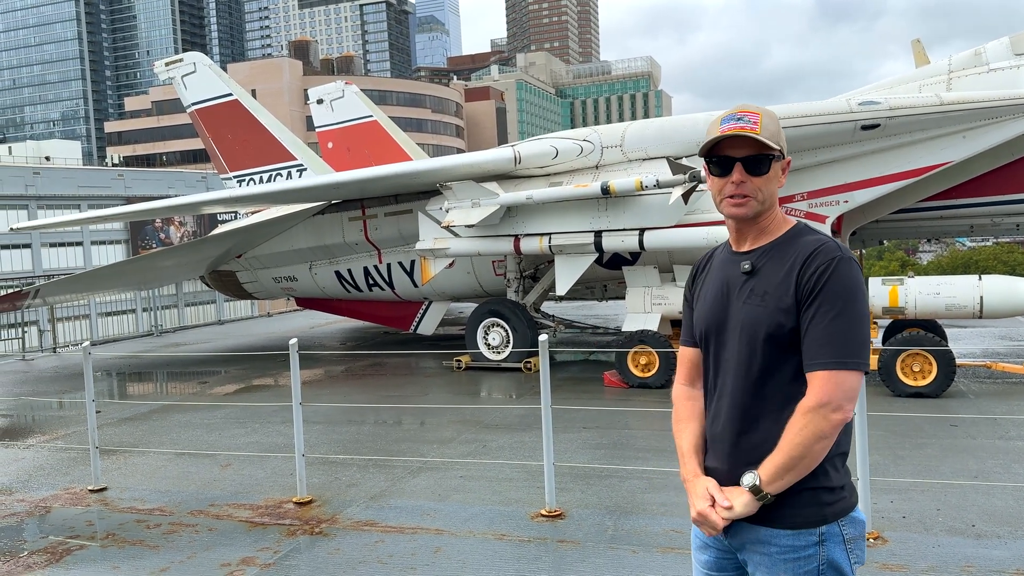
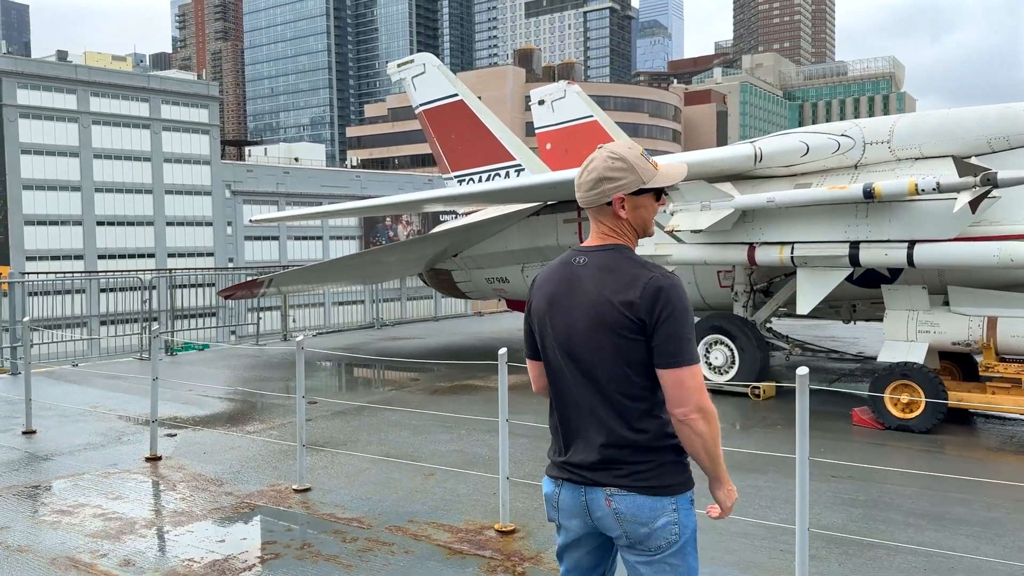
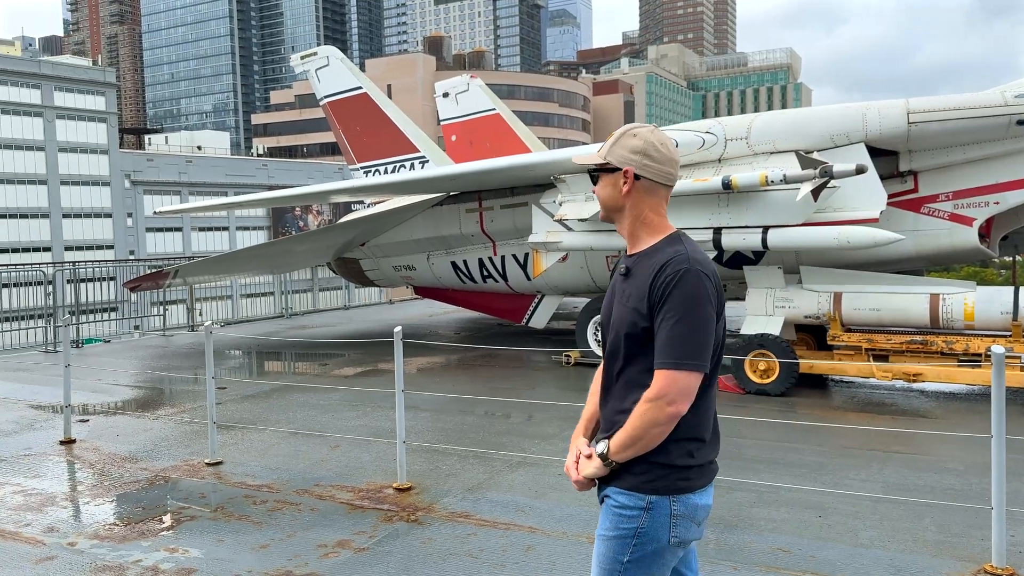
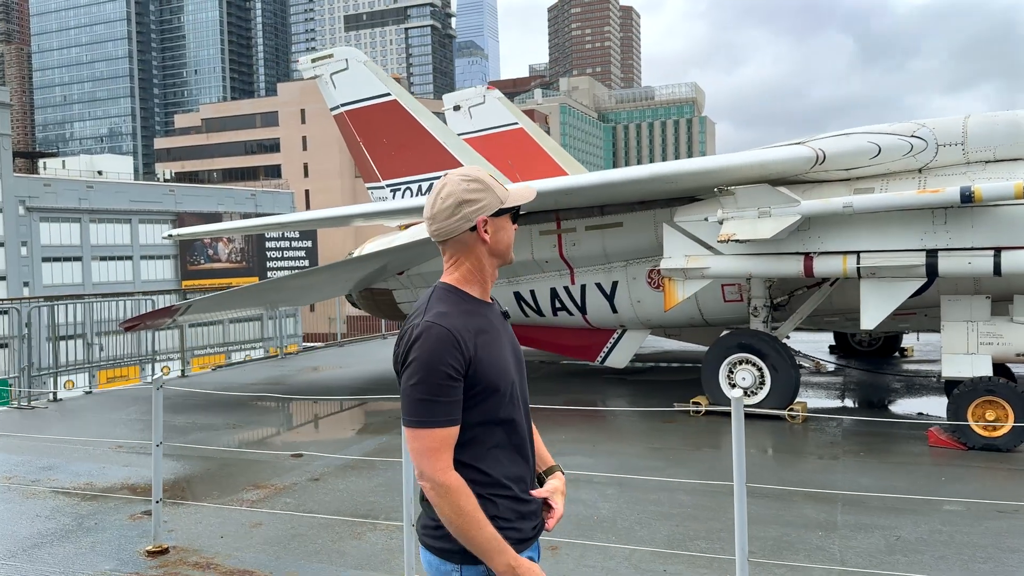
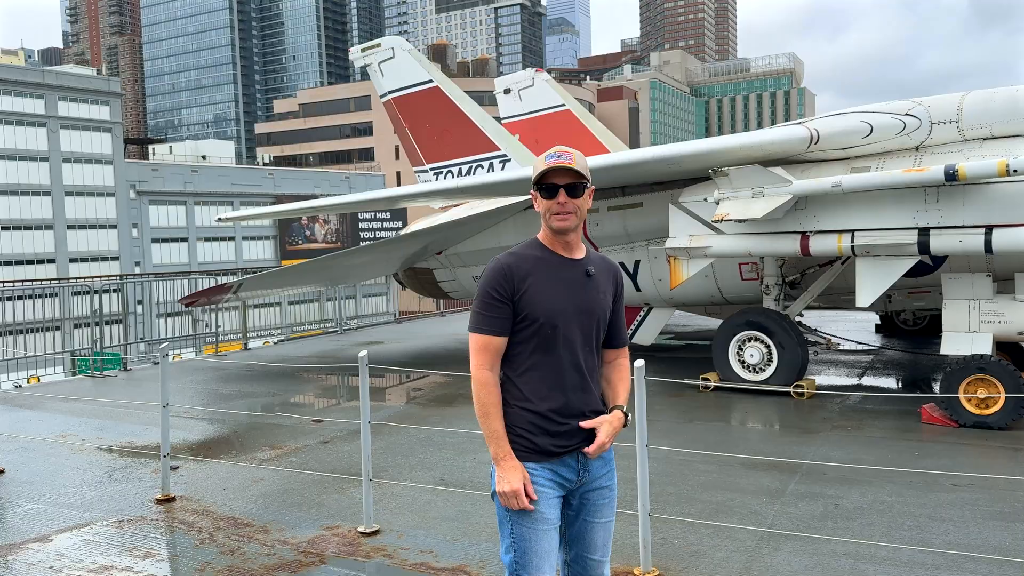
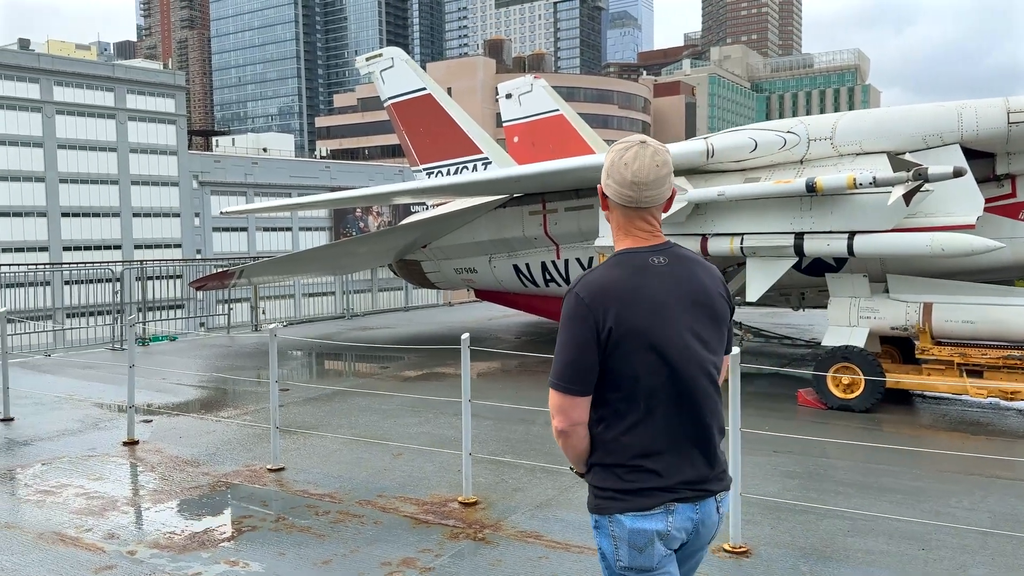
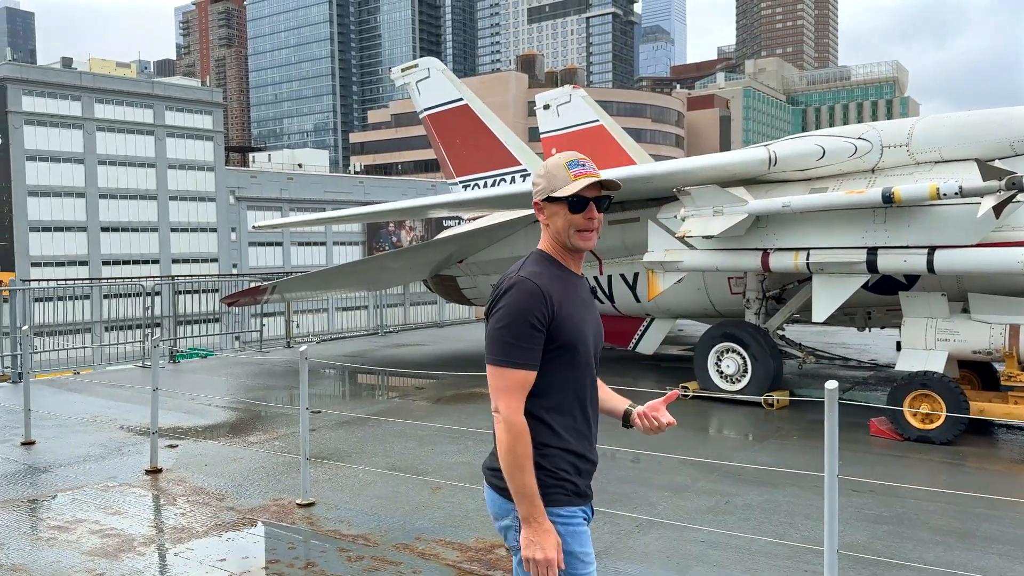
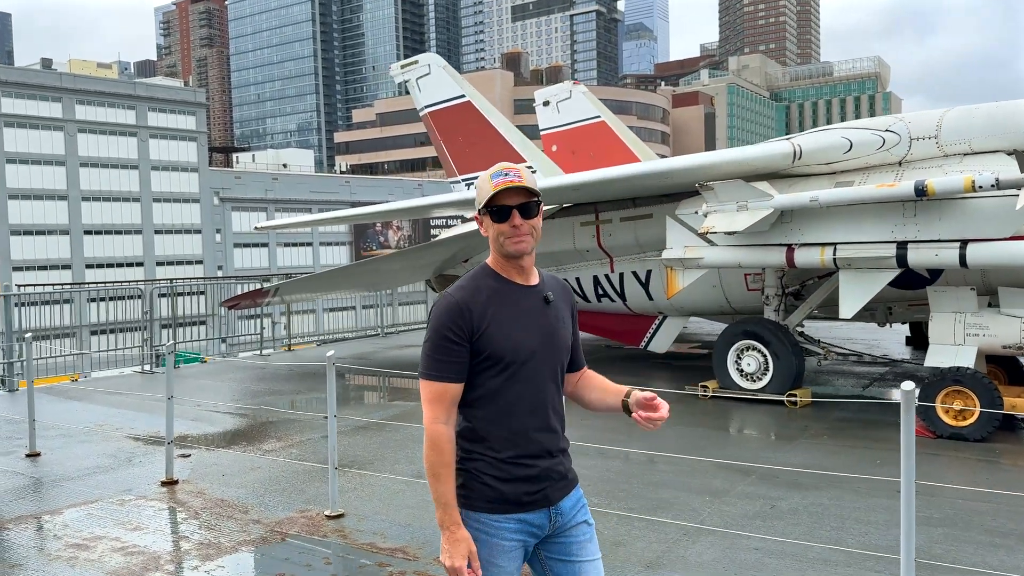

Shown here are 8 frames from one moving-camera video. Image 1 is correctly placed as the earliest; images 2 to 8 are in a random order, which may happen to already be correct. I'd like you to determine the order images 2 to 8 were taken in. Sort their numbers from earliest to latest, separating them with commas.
3, 6, 2, 7, 8, 5, 4
